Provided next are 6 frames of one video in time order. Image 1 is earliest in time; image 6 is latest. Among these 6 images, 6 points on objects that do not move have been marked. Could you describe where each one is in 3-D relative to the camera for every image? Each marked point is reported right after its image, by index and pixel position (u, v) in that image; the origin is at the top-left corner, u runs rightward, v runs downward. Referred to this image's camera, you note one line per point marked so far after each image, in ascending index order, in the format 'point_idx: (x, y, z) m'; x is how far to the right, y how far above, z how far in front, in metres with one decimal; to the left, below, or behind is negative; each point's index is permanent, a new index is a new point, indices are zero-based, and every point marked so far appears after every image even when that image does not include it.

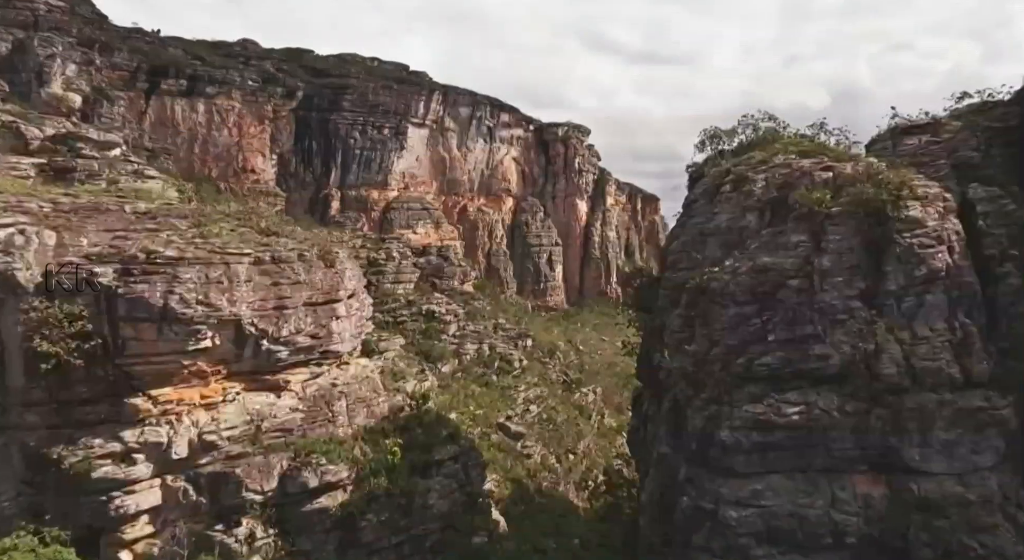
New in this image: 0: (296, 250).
0: (-6.3, +0.9, +17.9) m
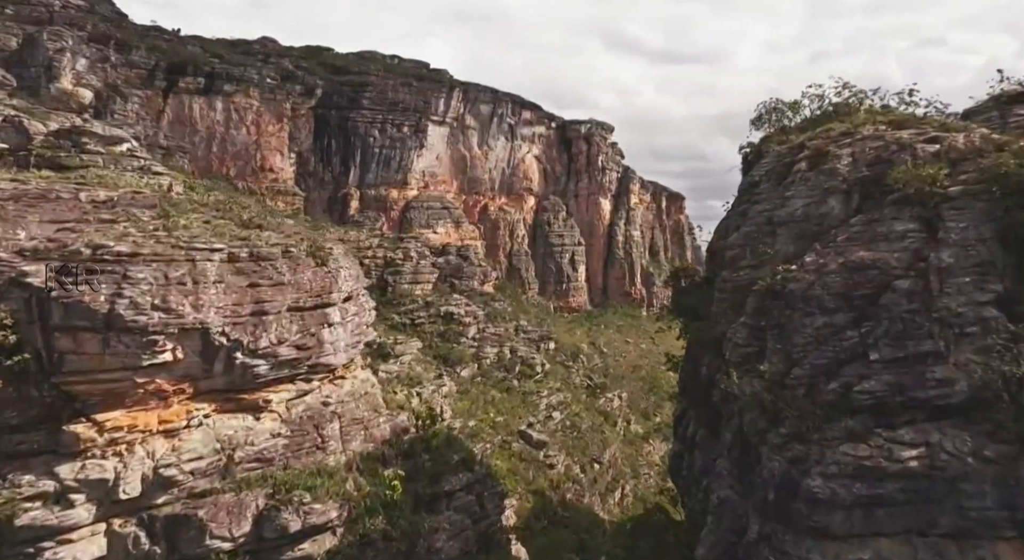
0: (-5.7, +0.9, +15.2) m
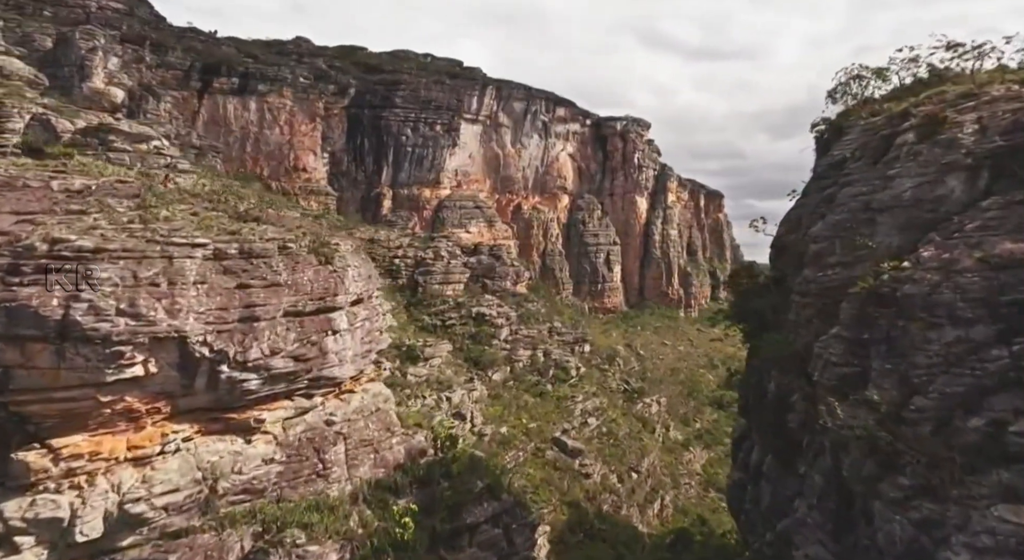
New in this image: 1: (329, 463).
0: (-5.0, +0.9, +13.2) m
1: (-3.9, -3.8, +13.1) m
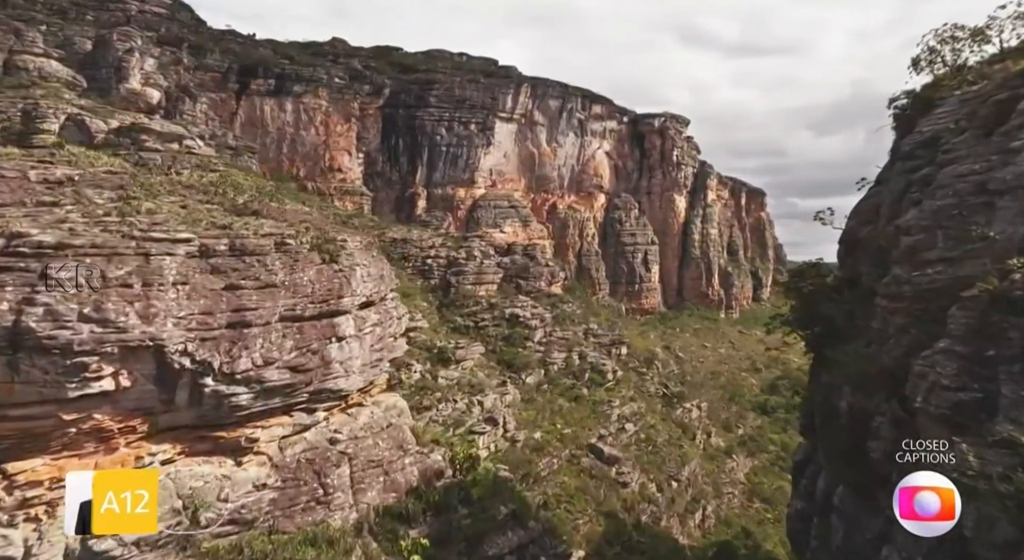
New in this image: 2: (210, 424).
0: (-4.5, +0.9, +11.8) m
1: (-3.4, -3.8, +11.6) m
2: (-5.0, -2.4, +10.4) m
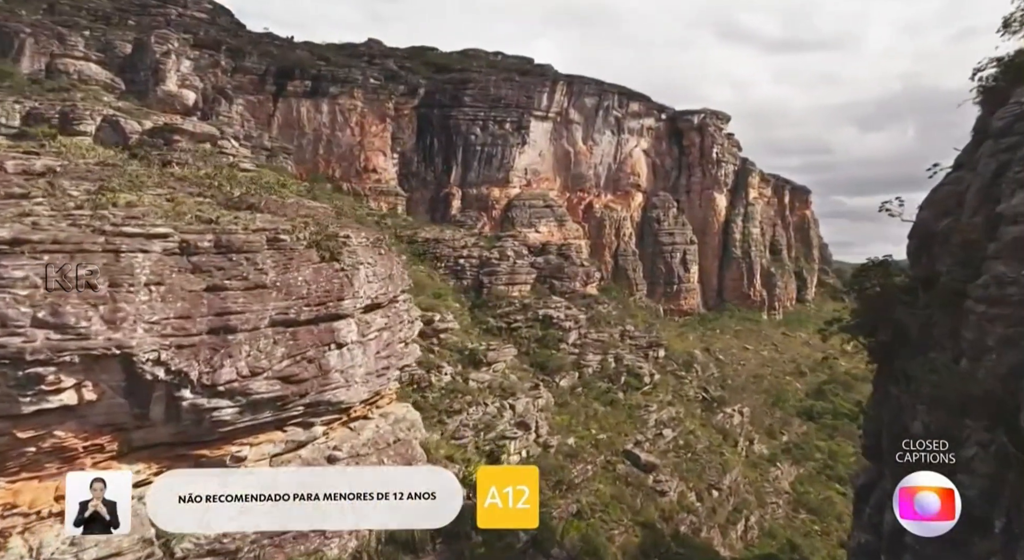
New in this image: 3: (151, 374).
0: (-4.2, +0.9, +10.6) m
1: (-3.0, -3.8, +10.3) m
2: (-4.8, -2.4, +9.2) m
3: (-5.0, -1.3, +8.6) m
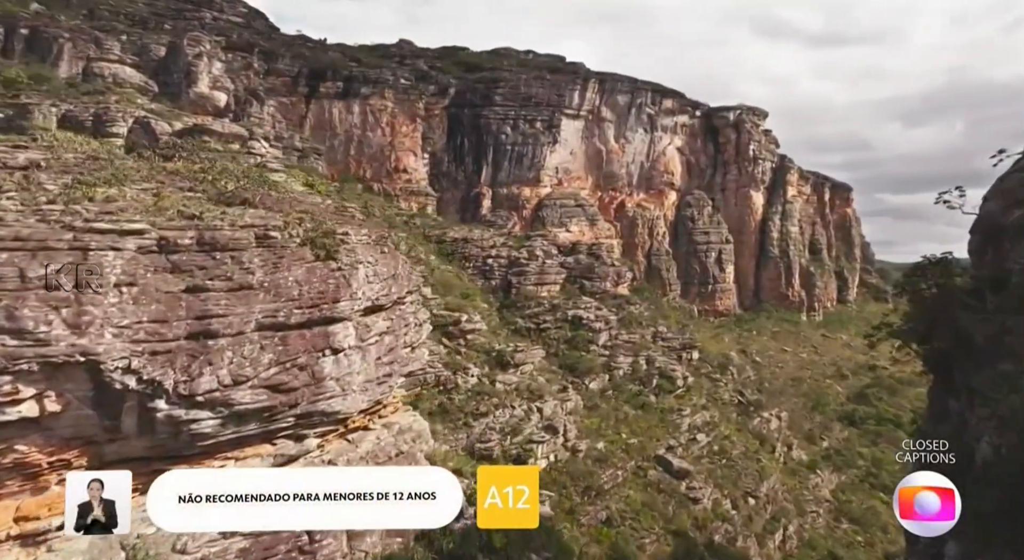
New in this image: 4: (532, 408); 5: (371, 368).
0: (-4.0, +0.9, +9.8) m
1: (-2.9, -3.8, +9.5) m
2: (-4.7, -2.4, +8.5) m
3: (-4.9, -1.3, +7.9) m
4: (+0.2, -4.2, +19.0) m
5: (-2.4, -1.5, +10.8) m
